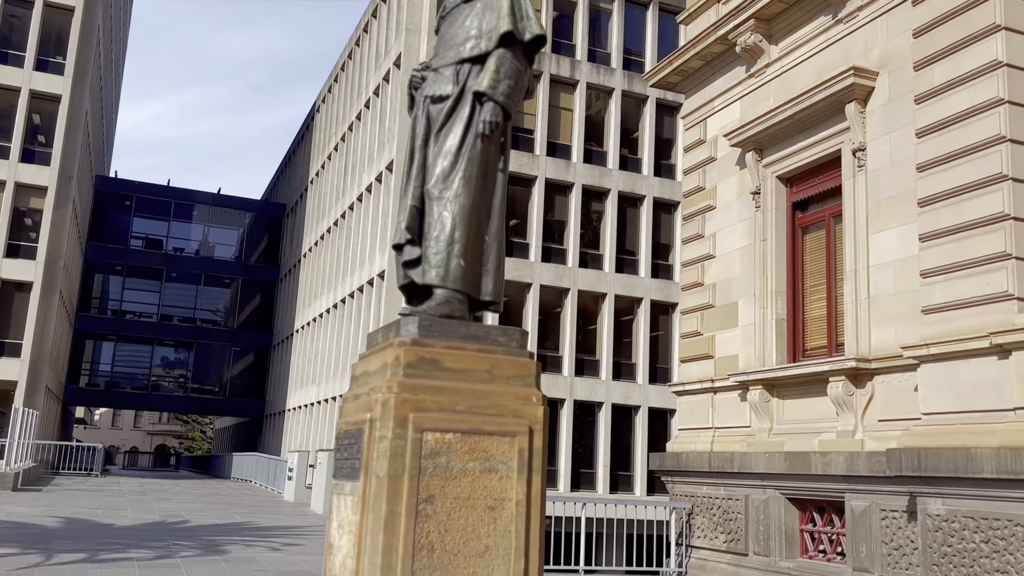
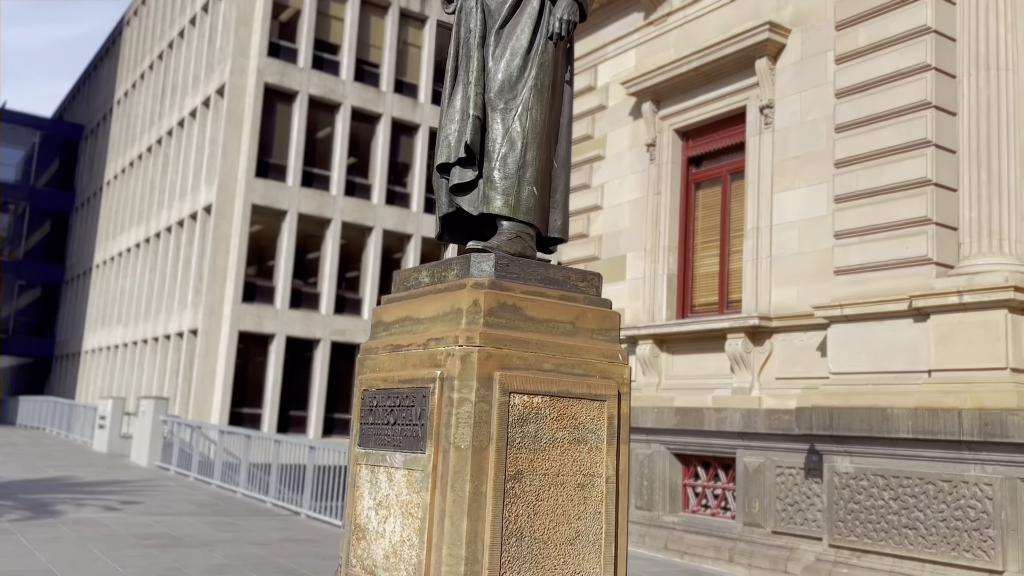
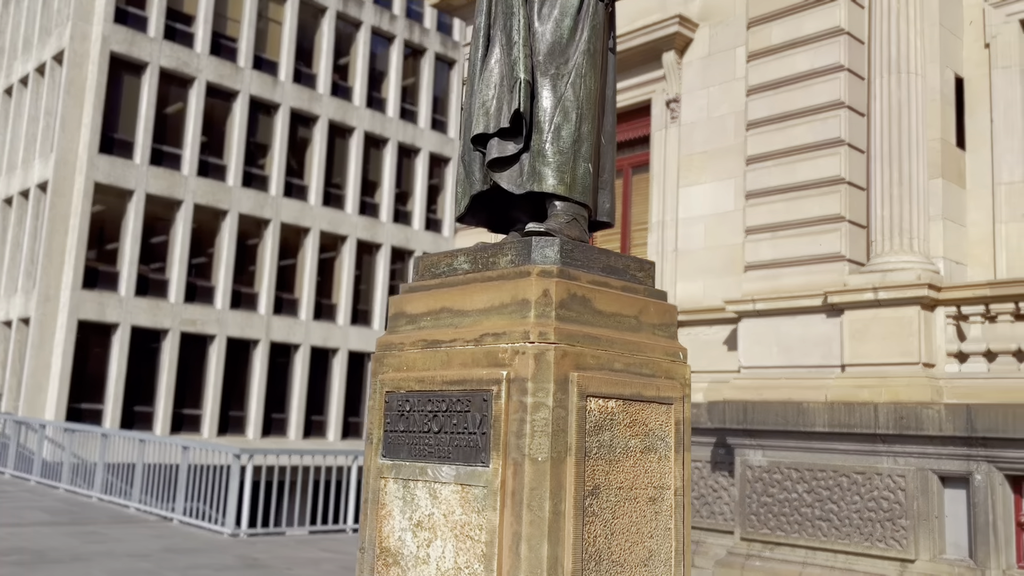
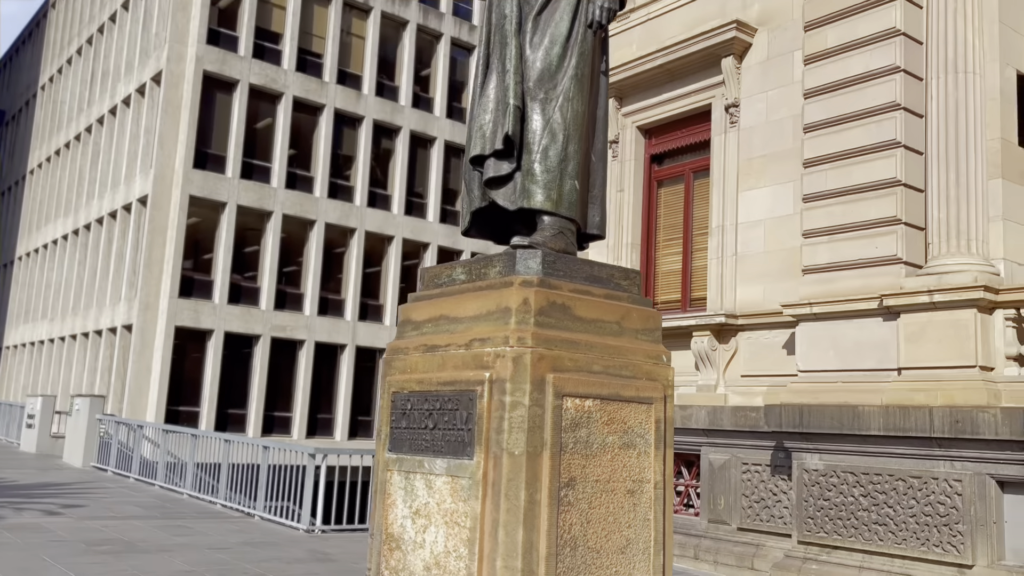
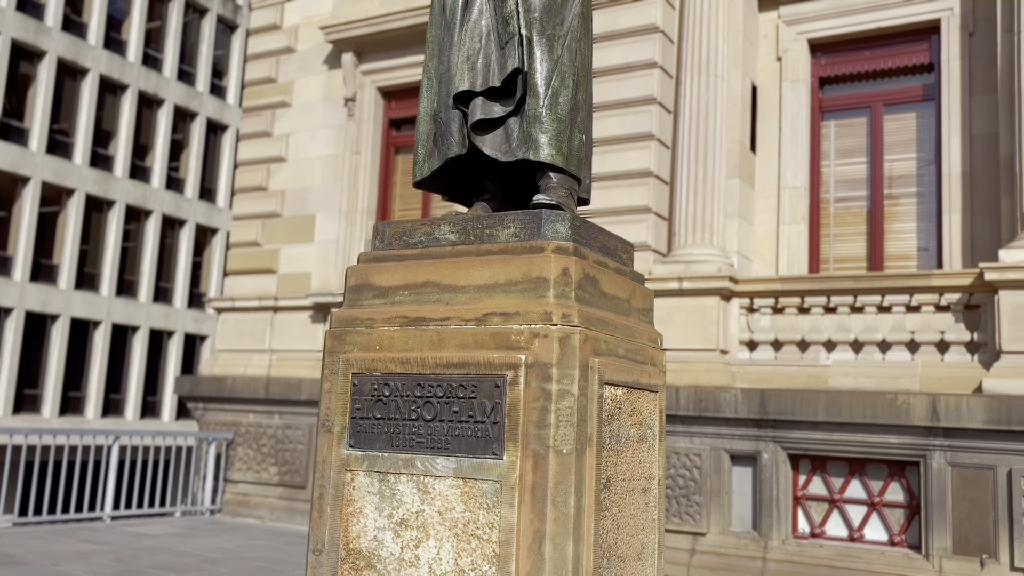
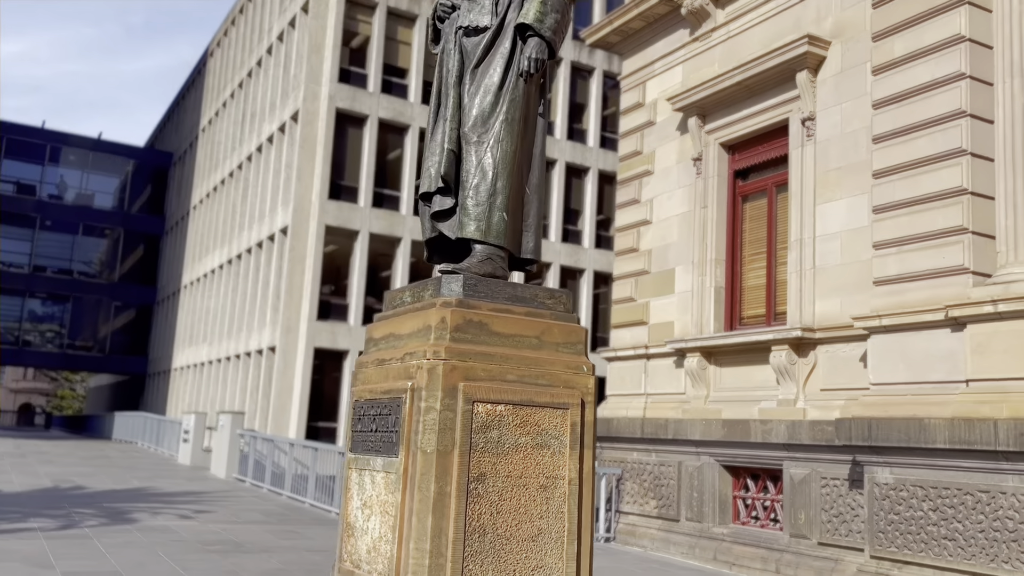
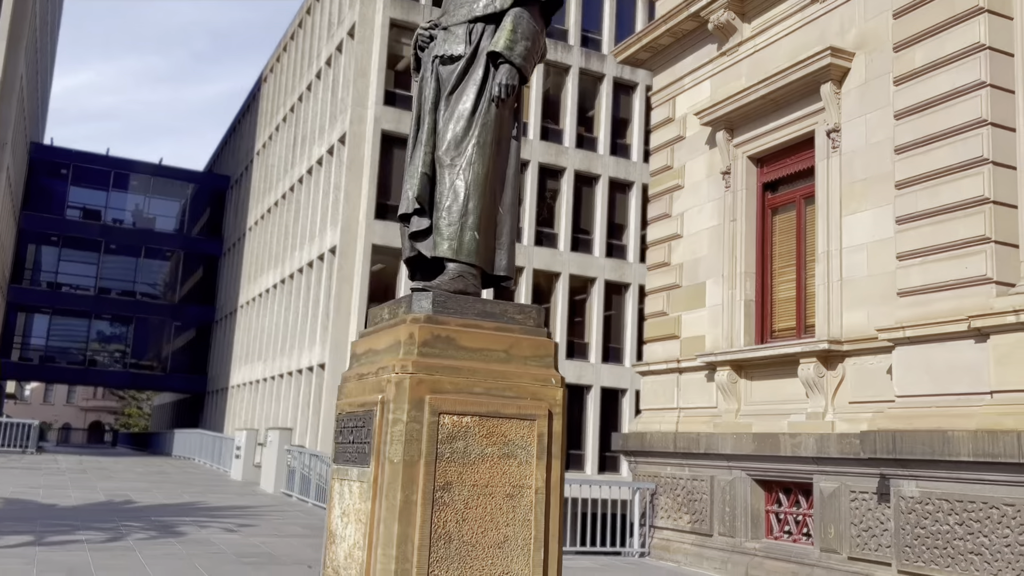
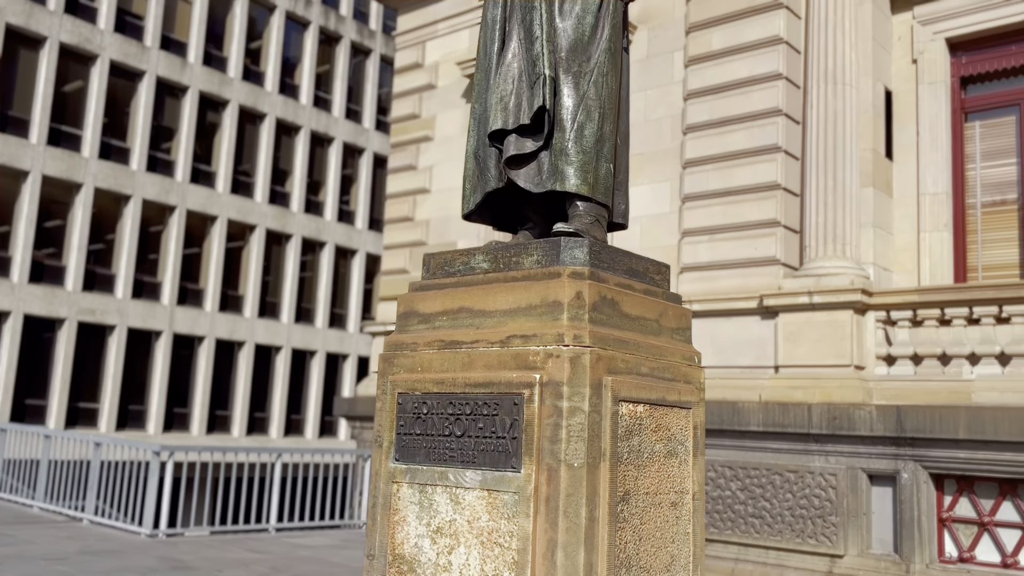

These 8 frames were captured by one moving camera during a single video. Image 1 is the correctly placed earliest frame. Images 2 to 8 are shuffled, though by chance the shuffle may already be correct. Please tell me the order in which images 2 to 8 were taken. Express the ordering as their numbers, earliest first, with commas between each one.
7, 6, 2, 4, 3, 8, 5
